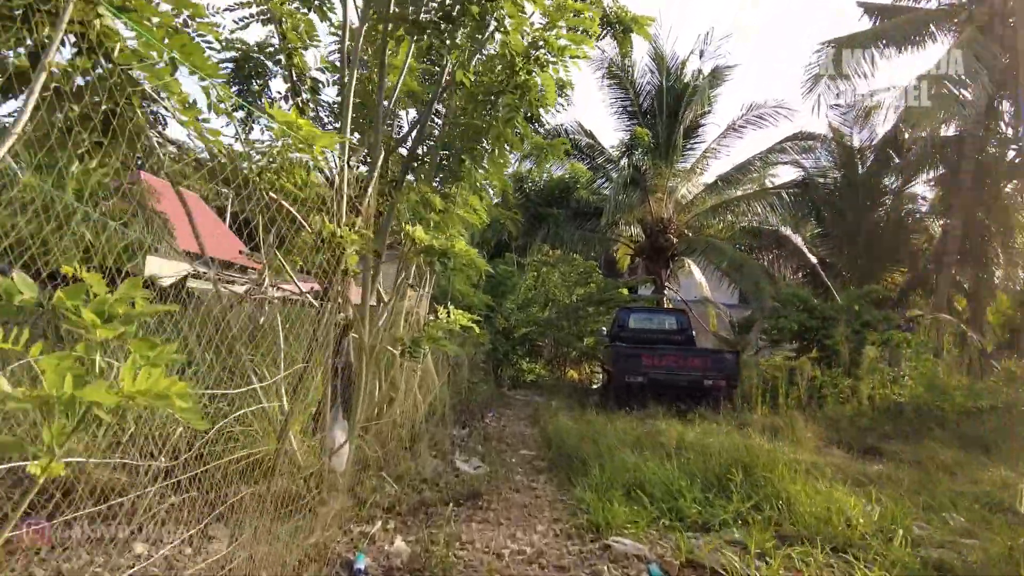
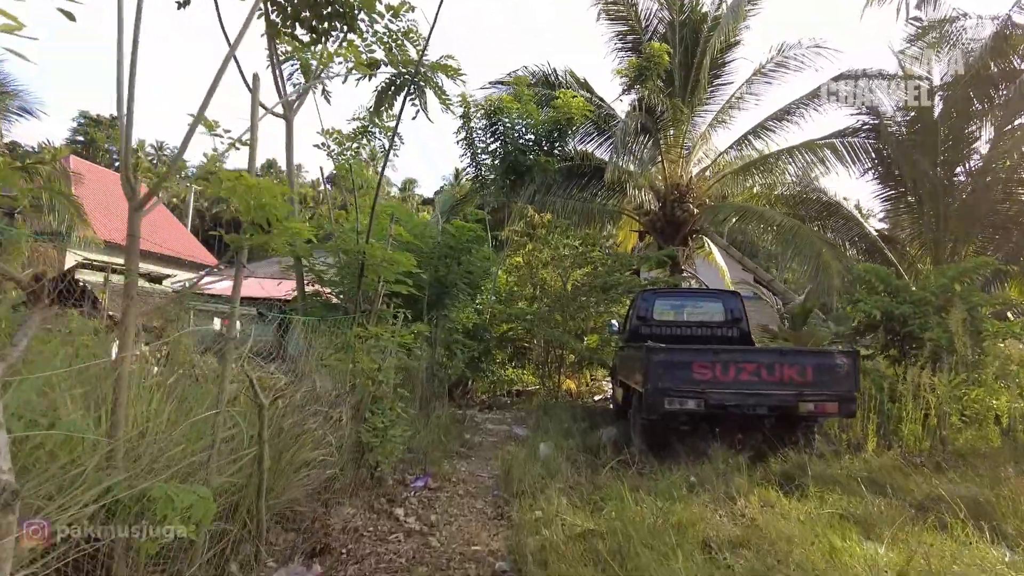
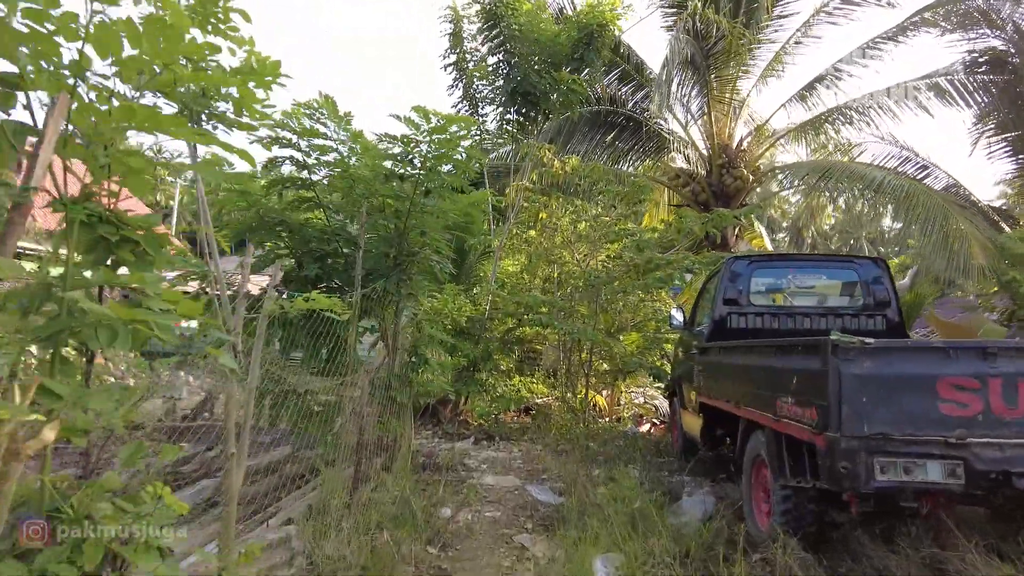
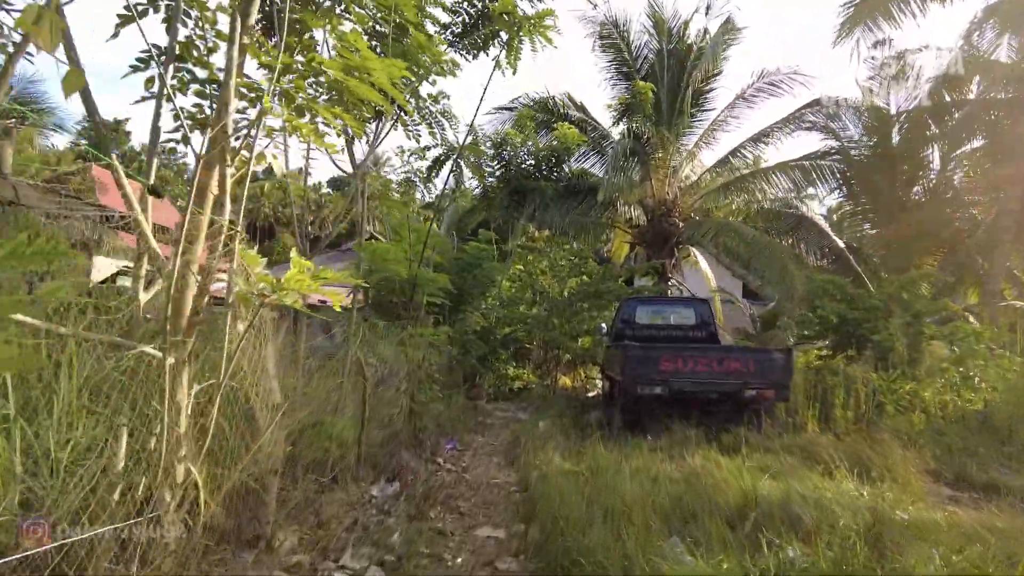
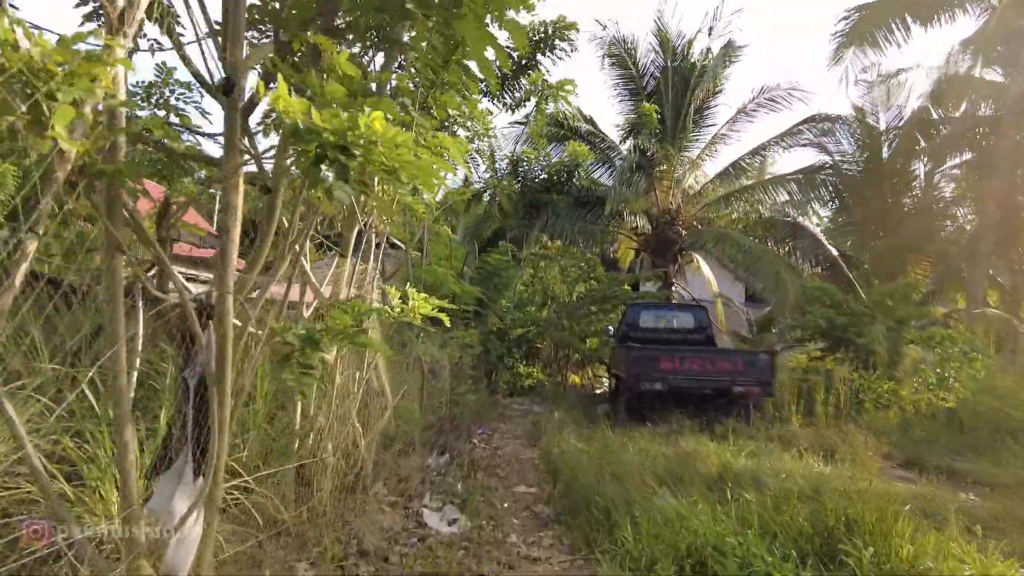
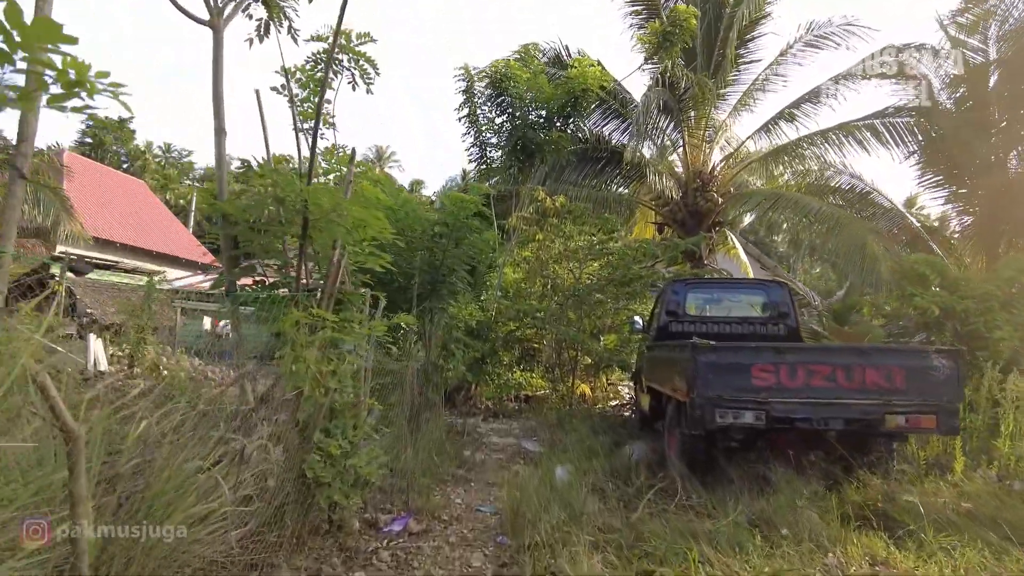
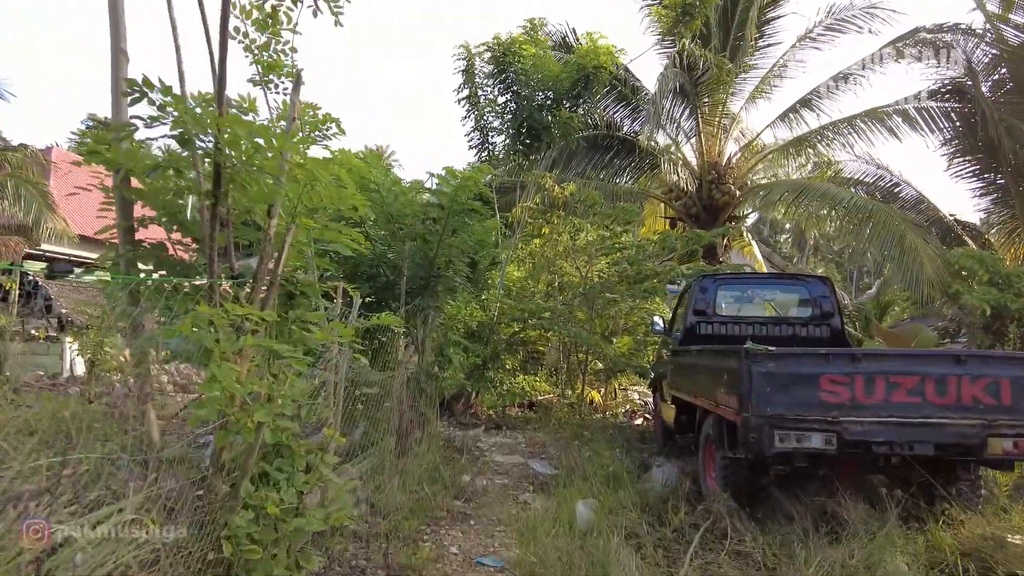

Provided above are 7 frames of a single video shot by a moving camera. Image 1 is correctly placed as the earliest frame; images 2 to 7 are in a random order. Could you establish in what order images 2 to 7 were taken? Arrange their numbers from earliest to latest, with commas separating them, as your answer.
5, 4, 2, 6, 7, 3
